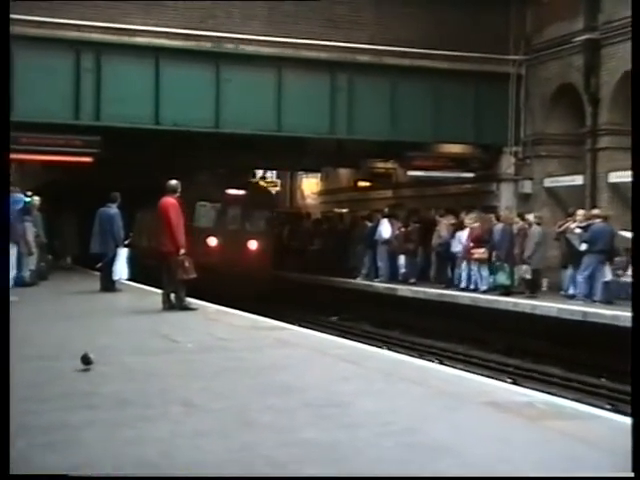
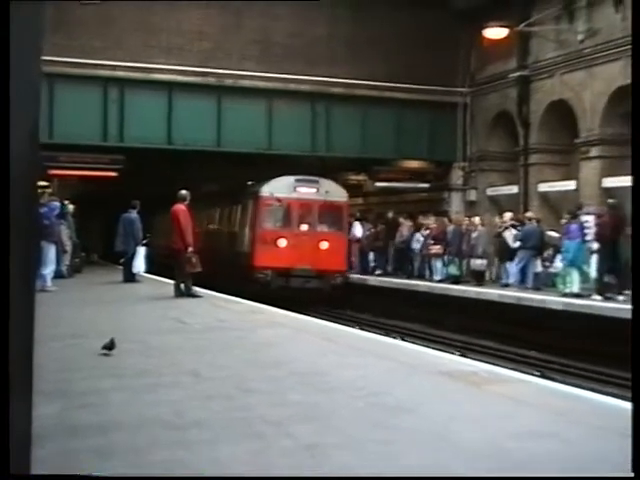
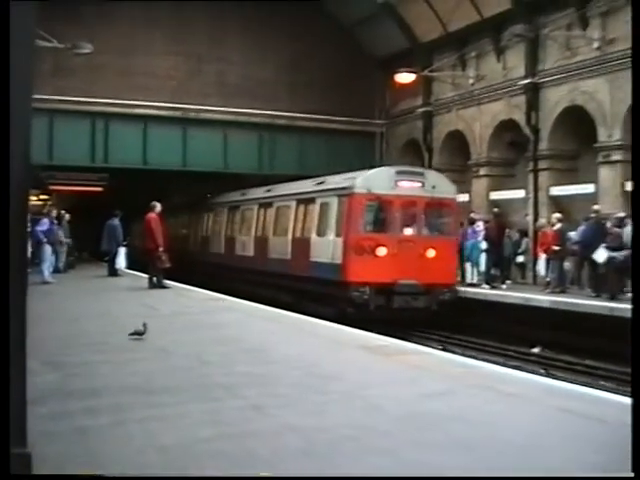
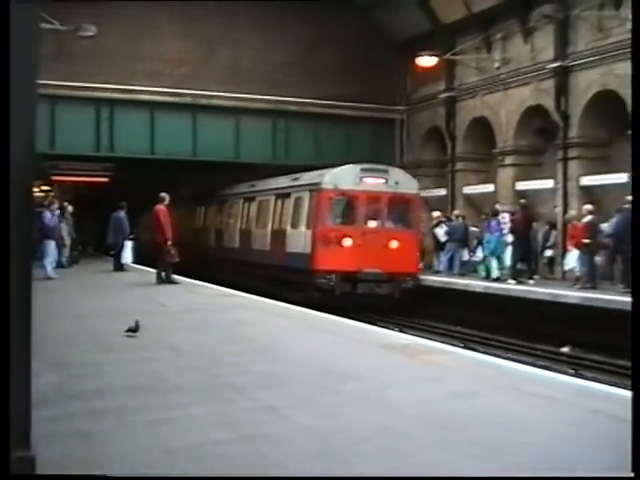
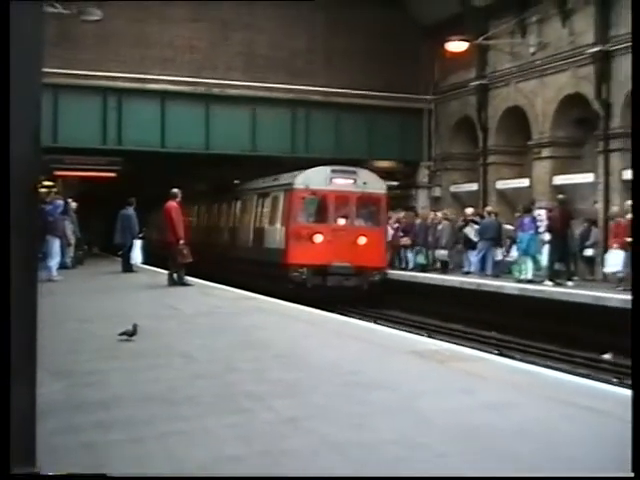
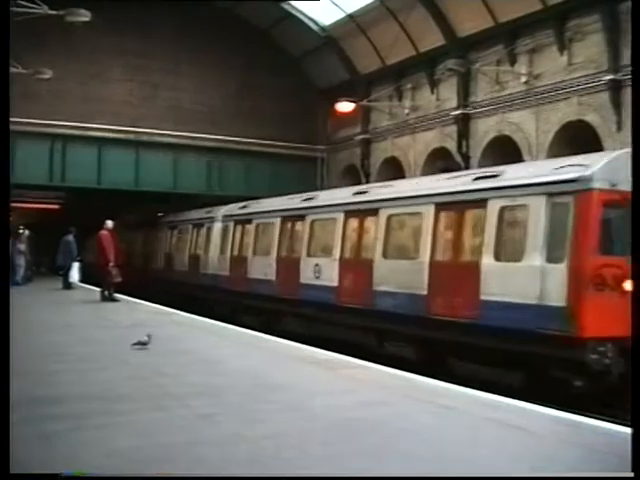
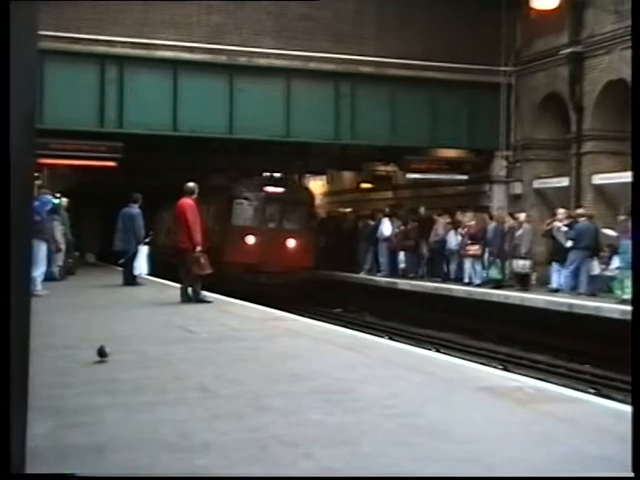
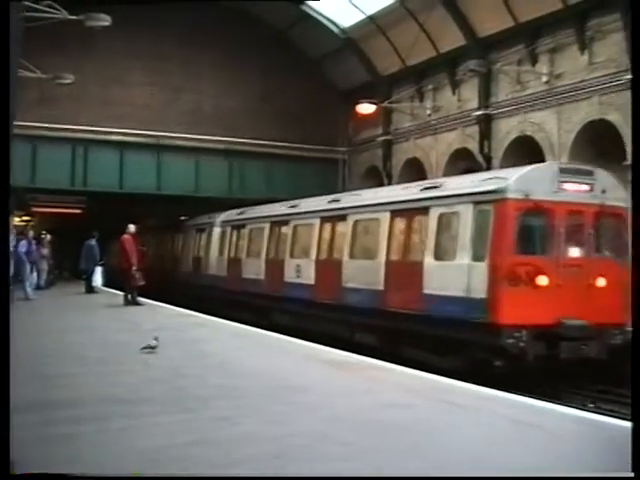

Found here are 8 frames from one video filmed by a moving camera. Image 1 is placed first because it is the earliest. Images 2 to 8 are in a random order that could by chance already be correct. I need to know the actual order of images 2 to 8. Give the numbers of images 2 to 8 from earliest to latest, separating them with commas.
7, 2, 5, 4, 3, 8, 6
